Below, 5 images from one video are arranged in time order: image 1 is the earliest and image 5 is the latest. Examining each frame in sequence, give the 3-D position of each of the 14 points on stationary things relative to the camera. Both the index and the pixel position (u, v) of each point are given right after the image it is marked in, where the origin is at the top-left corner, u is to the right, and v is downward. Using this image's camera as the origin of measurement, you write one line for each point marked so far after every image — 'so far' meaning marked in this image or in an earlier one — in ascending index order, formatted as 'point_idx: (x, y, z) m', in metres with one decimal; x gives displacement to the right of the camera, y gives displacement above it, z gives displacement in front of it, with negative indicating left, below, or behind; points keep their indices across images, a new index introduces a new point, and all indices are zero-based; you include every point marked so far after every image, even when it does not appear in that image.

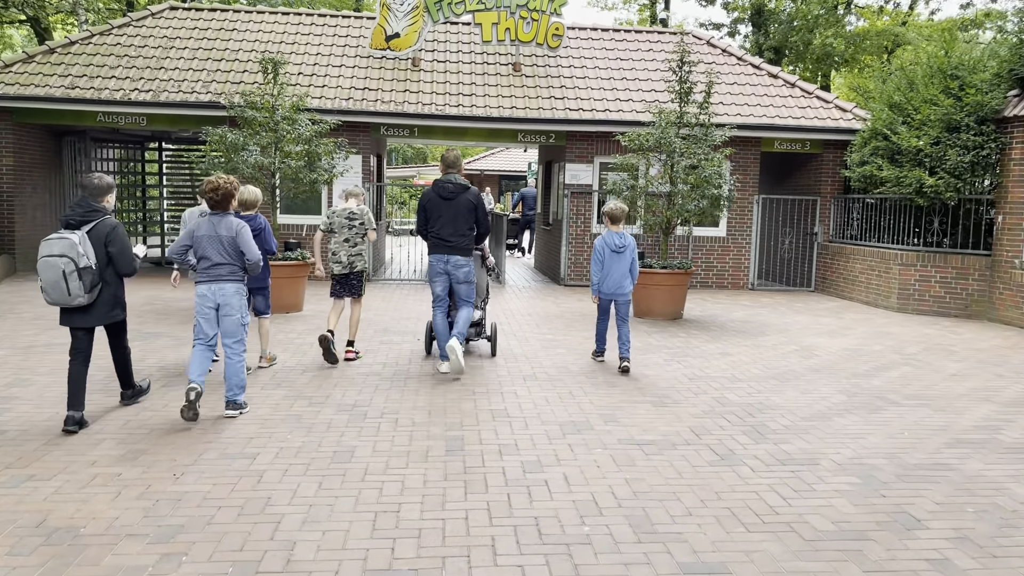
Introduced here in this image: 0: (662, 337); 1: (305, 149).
0: (+1.8, -0.6, +9.9) m
1: (-2.7, +1.8, +10.8) m
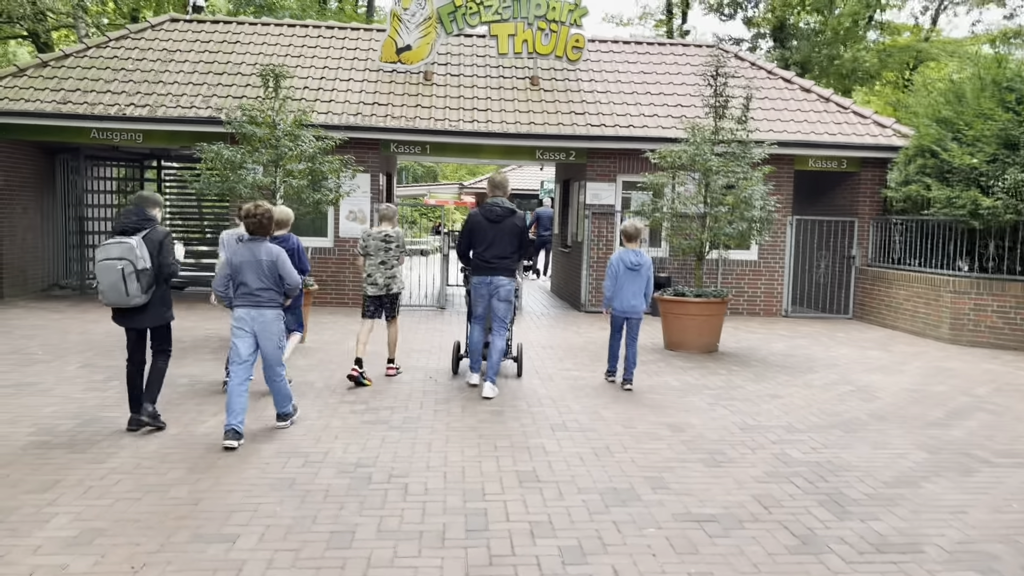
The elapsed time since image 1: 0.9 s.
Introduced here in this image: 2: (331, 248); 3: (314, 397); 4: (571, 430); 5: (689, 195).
0: (+2.0, -0.9, +8.9) m
1: (-2.5, +1.5, +10.0) m
2: (-3.0, +0.7, +13.8) m
3: (-1.8, -1.0, +7.6) m
4: (+0.5, -1.1, +6.4) m
5: (+2.3, +1.1, +10.5) m
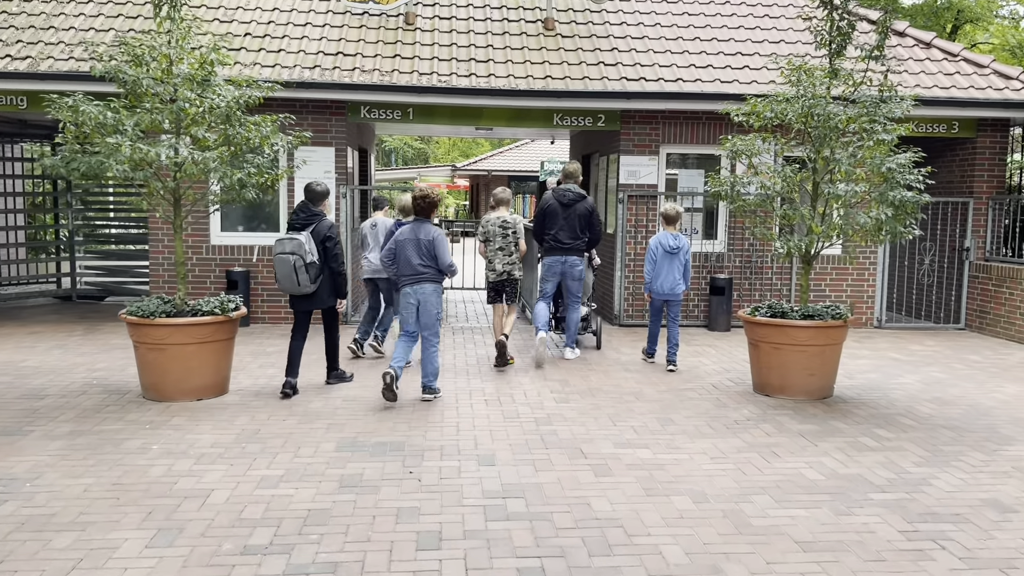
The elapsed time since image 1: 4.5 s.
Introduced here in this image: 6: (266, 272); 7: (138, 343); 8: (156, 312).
0: (+2.2, -1.1, +5.6) m
1: (-2.3, +1.2, +6.6) m
2: (-2.9, +0.5, +10.4) m
3: (-1.6, -1.2, +4.3) m
4: (+0.7, -1.4, +3.1) m
5: (+2.4, +1.0, +7.2) m
6: (-3.1, +0.2, +10.4) m
7: (-3.0, -0.4, +6.5) m
8: (-2.8, -0.2, +6.5) m
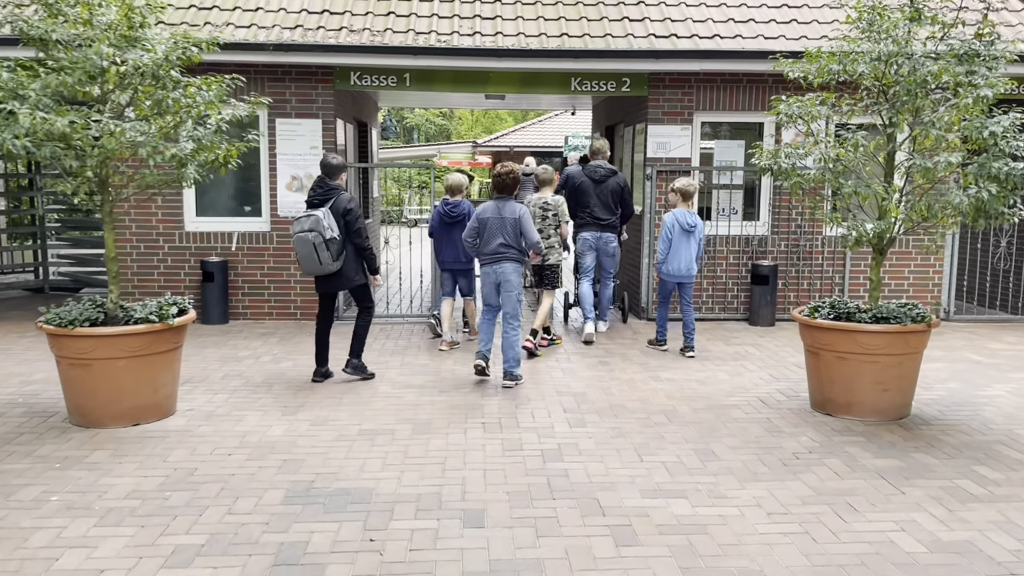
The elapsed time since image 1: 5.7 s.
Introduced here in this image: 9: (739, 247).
0: (+2.2, -1.1, +4.3) m
1: (-2.3, +1.2, +5.4) m
2: (-2.7, +0.6, +9.2) m
3: (-1.7, -1.3, +3.1) m
4: (+0.6, -1.4, +1.9) m
5: (+2.5, +1.0, +5.8) m
6: (-3.0, +0.3, +9.3) m
7: (-3.0, -0.4, +5.4) m
8: (-2.8, -0.2, +5.4) m
9: (+2.6, +0.5, +9.5) m
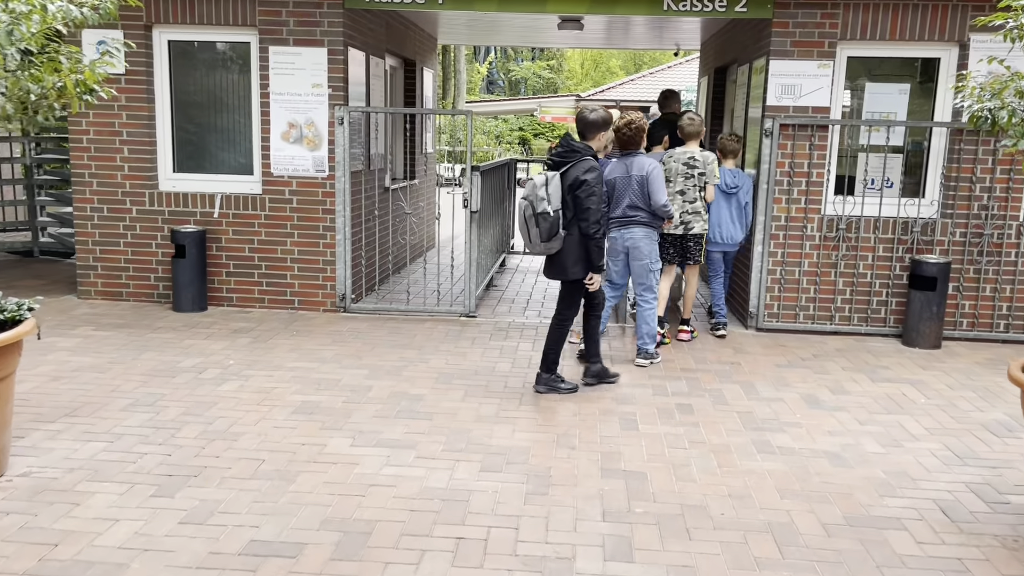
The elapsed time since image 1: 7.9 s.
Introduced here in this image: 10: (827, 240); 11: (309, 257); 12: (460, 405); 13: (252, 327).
0: (+2.0, -1.4, +1.8) m
1: (-2.2, +1.2, +3.3) m
2: (-2.2, +0.8, +7.2) m
3: (-2.0, -1.5, +1.0) m
4: (+0.1, -1.8, -0.4) m
5: (+2.5, +0.8, +3.1) m
6: (-2.5, +0.5, +7.2) m
7: (-3.0, -0.4, +3.4) m
8: (-2.8, -0.2, +3.4) m
9: (+3.1, +0.4, +6.8) m
10: (+2.6, +0.4, +6.8) m
11: (-1.8, +0.3, +7.2) m
12: (-0.3, -0.7, +5.0) m
13: (-2.1, -0.3, +6.7) m
